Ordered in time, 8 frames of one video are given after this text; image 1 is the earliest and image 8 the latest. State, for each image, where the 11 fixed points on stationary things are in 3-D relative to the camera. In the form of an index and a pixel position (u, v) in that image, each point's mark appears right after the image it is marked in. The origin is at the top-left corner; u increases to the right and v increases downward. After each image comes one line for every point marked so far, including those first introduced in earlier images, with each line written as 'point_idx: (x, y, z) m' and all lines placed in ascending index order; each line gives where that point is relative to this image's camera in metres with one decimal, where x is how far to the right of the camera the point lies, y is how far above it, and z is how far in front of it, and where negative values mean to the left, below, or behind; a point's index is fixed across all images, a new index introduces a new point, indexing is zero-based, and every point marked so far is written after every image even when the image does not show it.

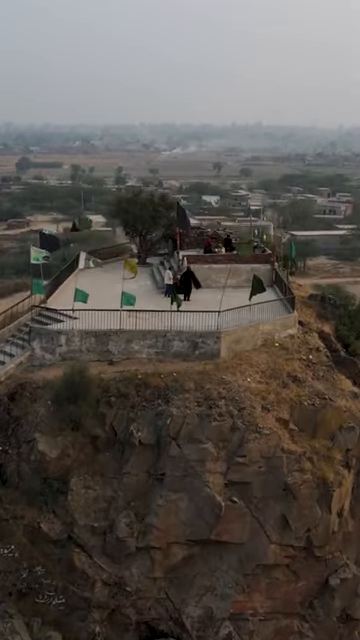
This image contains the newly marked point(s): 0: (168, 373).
0: (-0.2, -1.0, +15.5) m
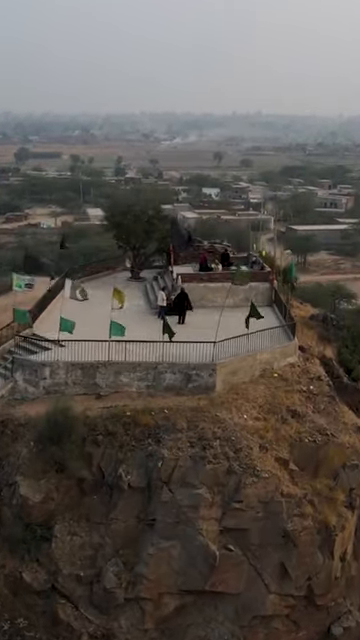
0: (-0.4, -1.6, +14.5) m
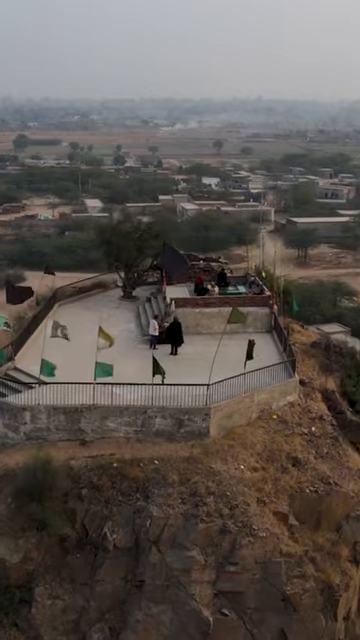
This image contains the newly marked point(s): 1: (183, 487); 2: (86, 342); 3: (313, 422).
0: (-0.5, -2.3, +13.4) m
1: (+0.1, -2.6, +13.0) m
2: (-2.0, -0.5, +17.8) m
3: (+2.5, -1.9, +15.2) m
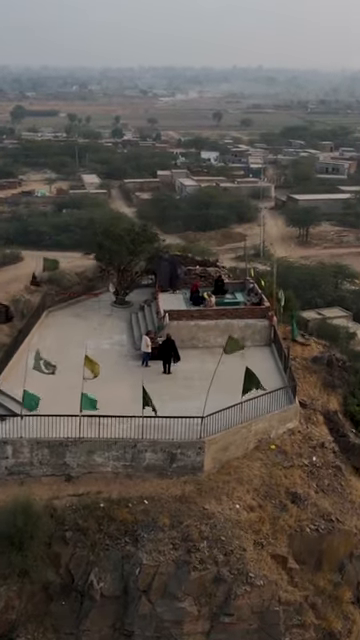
0: (-0.6, -2.7, +12.5) m
1: (-0.1, -3.1, +12.1) m
2: (-2.1, -0.7, +16.8) m
3: (+2.3, -2.3, +14.3) m
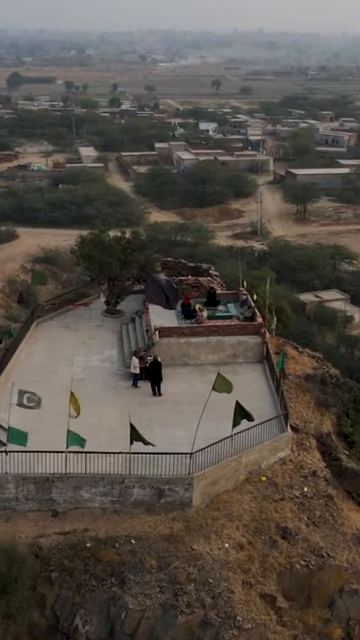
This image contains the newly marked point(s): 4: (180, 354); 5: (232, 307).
0: (-0.8, -3.3, +12.3) m
1: (-0.3, -3.6, +11.9) m
2: (-2.3, -1.1, +16.5) m
3: (+2.1, -2.7, +14.1) m
4: (0.0, -0.7, +17.0) m
5: (+1.2, +0.3, +18.5) m
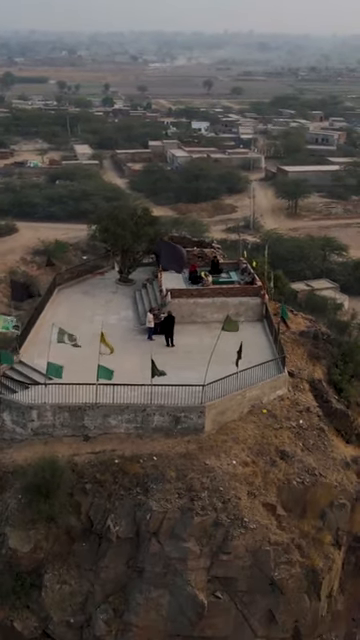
0: (-0.6, -2.4, +14.5) m
1: (0.0, -2.8, +14.1) m
2: (-2.1, -0.2, +18.7) m
3: (+2.4, -1.9, +16.2) m
4: (+0.2, +0.2, +19.2) m
5: (+1.3, +1.1, +20.6) m
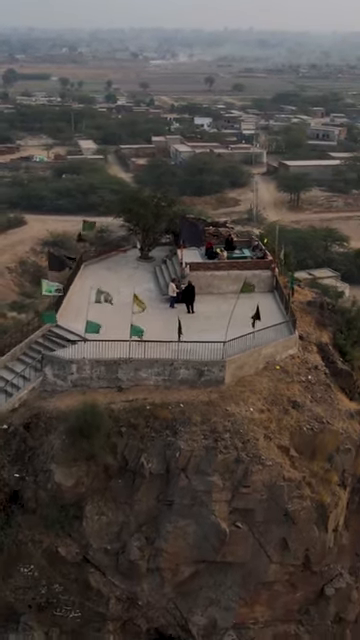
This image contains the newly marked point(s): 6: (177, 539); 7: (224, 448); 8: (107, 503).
0: (-0.1, -1.7, +16.4) m
1: (+0.5, -2.0, +16.0) m
2: (-1.7, +0.5, +20.5) m
3: (+2.9, -1.1, +18.1) m
4: (+0.7, +0.9, +21.0) m
5: (+1.8, +1.9, +22.5) m
6: (-0.1, -4.1, +15.6) m
7: (+0.8, -2.4, +15.7) m
8: (-1.4, -3.5, +15.9) m
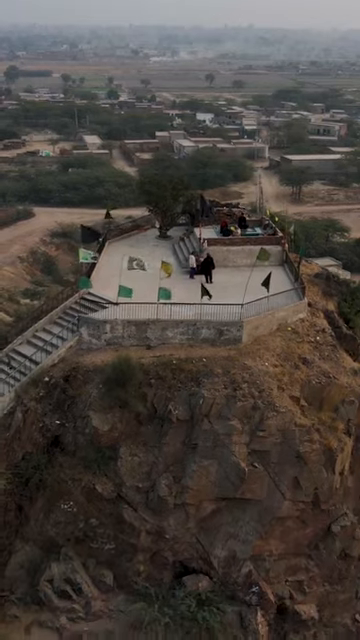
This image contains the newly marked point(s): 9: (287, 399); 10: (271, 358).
0: (+0.4, -0.9, +18.3) m
1: (+1.0, -1.3, +18.0) m
2: (-1.1, +1.3, +22.5) m
3: (+3.4, -0.3, +20.1) m
4: (+1.2, +1.7, +23.0) m
5: (+2.3, +2.7, +24.5) m
6: (+0.5, -3.3, +17.5) m
7: (+1.3, -1.6, +17.6) m
8: (-0.9, -2.7, +17.9) m
9: (+2.4, -1.7, +18.1) m
10: (+2.1, -0.9, +18.7) m
